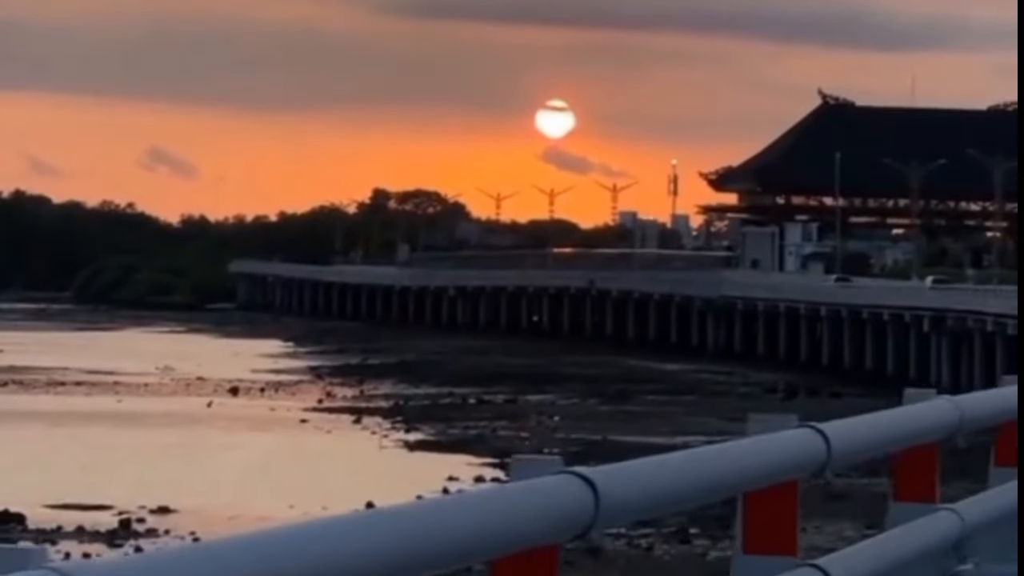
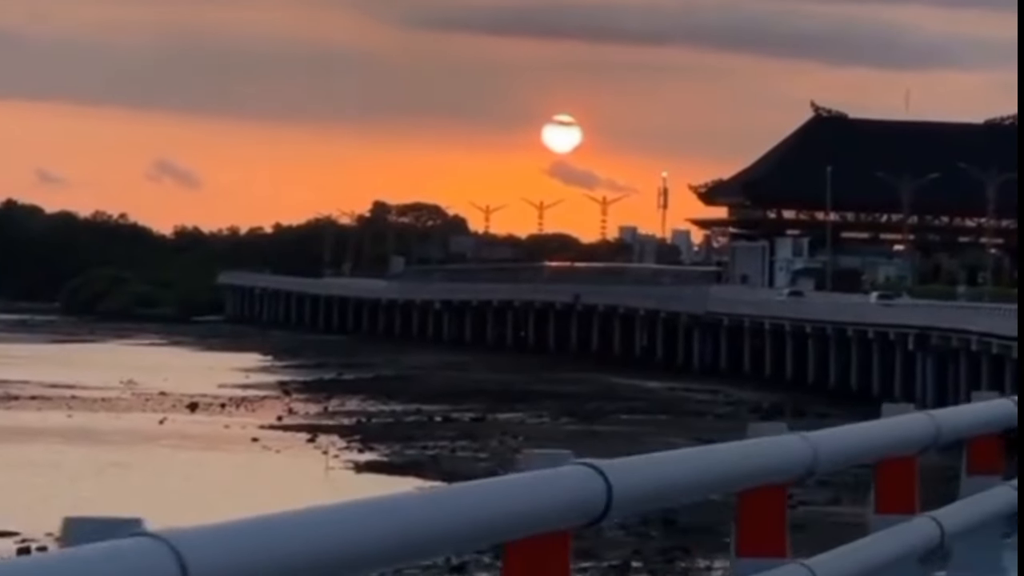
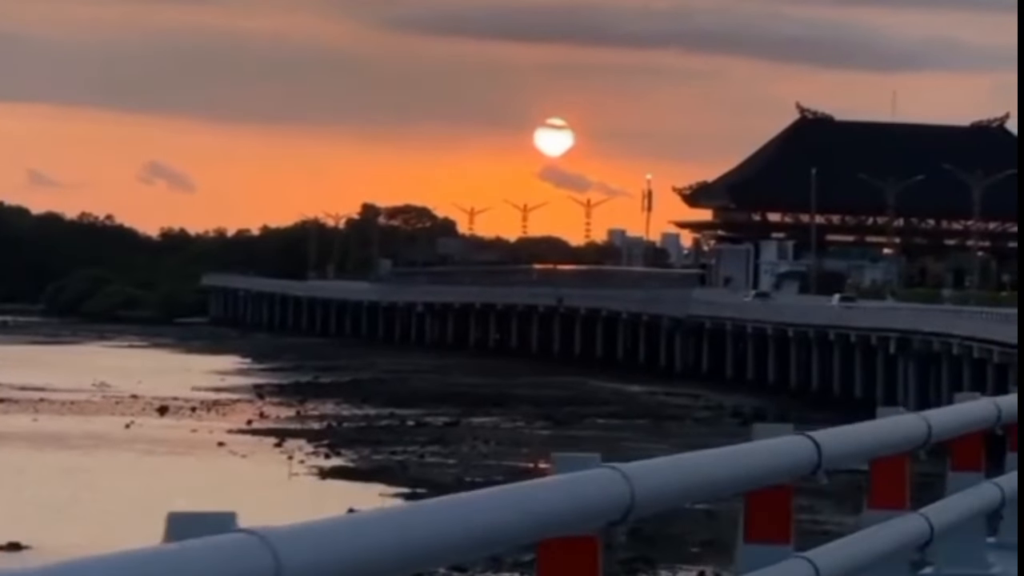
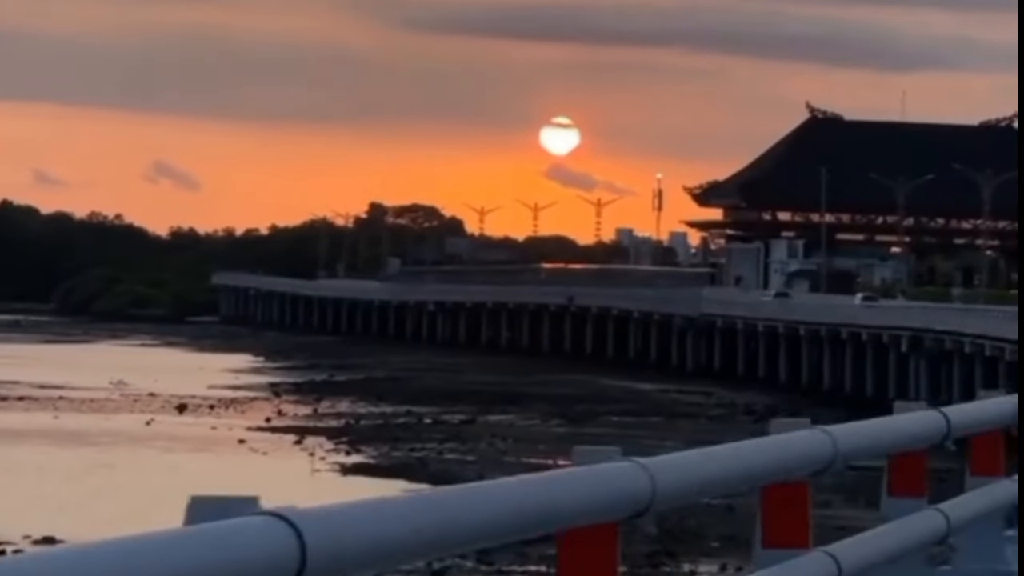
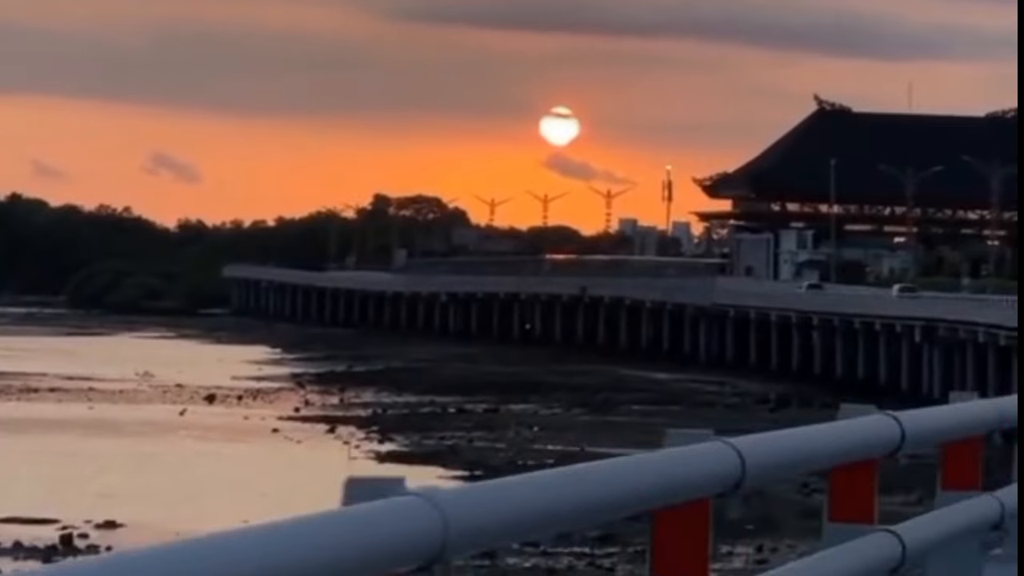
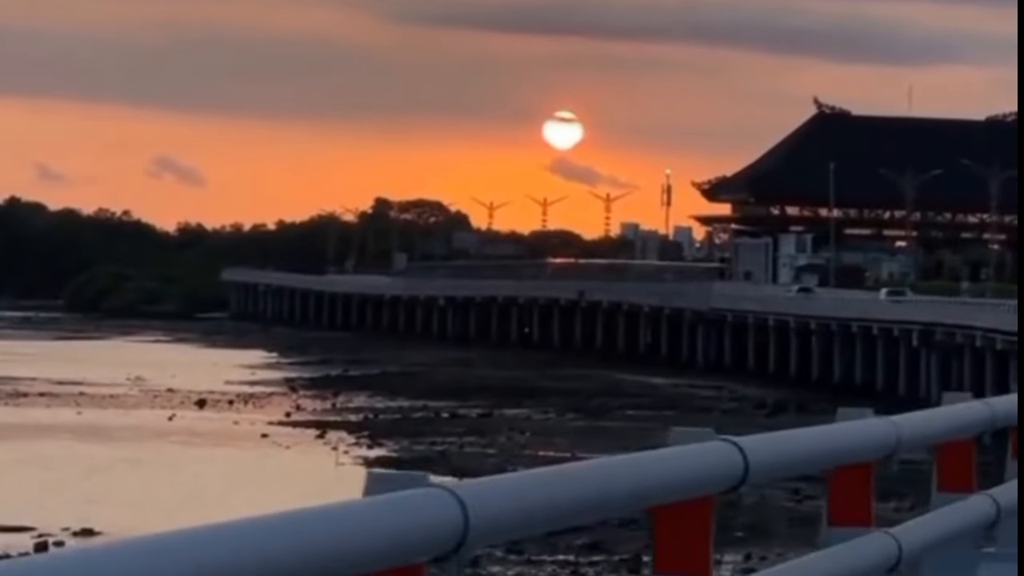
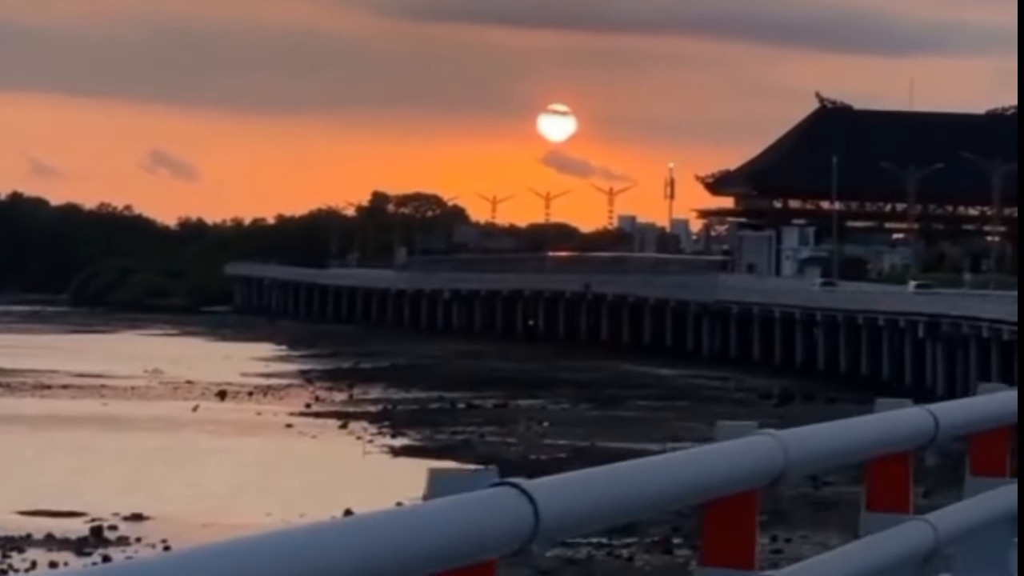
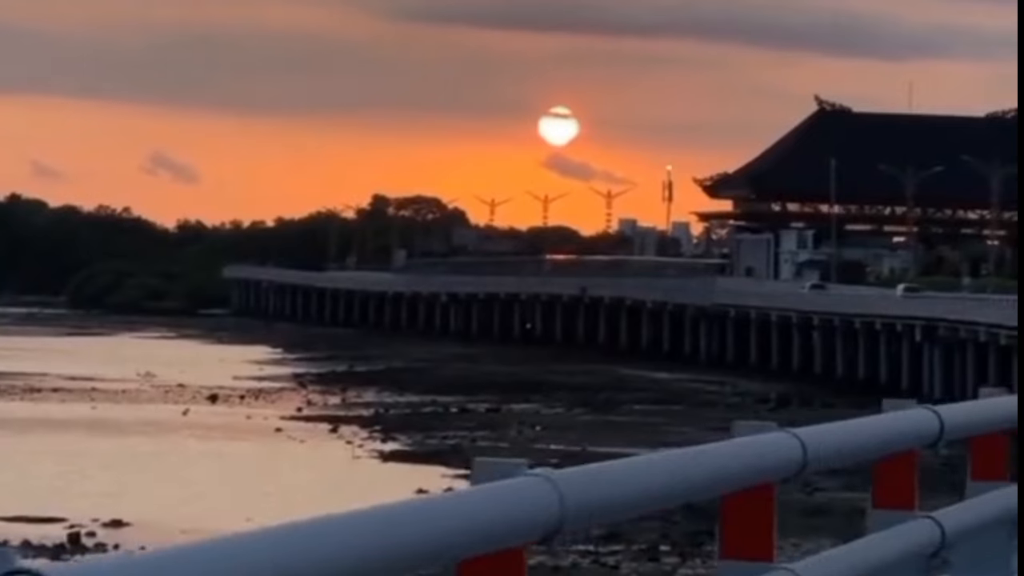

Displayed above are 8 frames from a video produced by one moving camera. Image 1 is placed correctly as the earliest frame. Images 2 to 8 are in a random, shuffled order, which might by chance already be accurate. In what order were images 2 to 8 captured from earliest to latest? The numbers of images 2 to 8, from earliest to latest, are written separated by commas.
7, 8, 5, 6, 2, 4, 3
